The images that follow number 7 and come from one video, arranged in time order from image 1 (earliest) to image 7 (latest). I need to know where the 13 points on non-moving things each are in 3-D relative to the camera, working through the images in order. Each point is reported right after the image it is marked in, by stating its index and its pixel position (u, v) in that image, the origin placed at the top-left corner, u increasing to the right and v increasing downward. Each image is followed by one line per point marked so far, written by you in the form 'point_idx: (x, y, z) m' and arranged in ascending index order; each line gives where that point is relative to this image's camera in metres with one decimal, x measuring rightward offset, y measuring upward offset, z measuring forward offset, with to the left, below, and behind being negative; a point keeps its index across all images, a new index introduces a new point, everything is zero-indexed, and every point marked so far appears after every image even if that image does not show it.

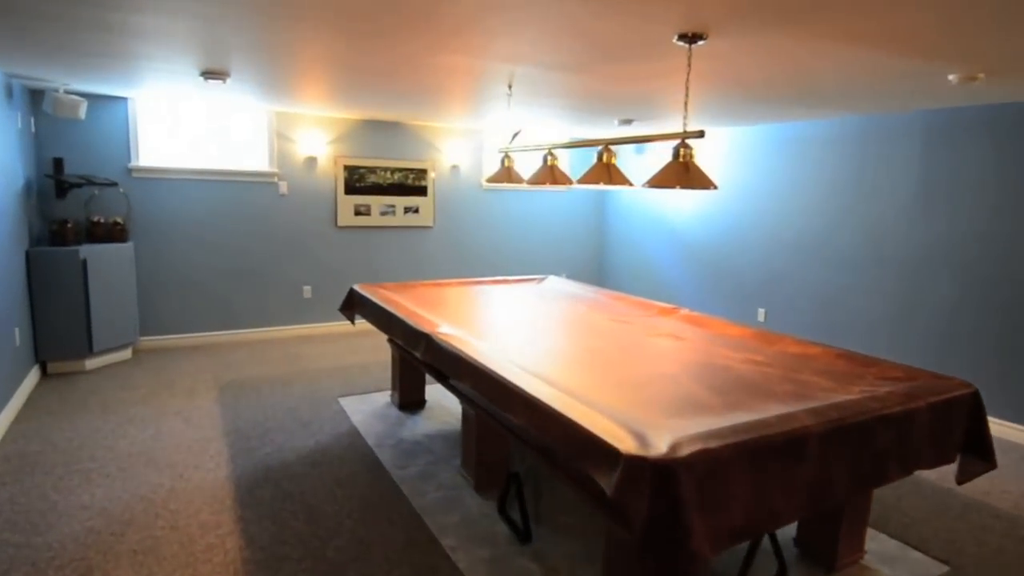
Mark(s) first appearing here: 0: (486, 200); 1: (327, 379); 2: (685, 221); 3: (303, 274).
0: (-0.3, +0.9, +6.3) m
1: (-1.3, -0.6, +4.4) m
2: (+1.6, +0.7, +6.2) m
3: (-1.9, +0.1, +5.5) m
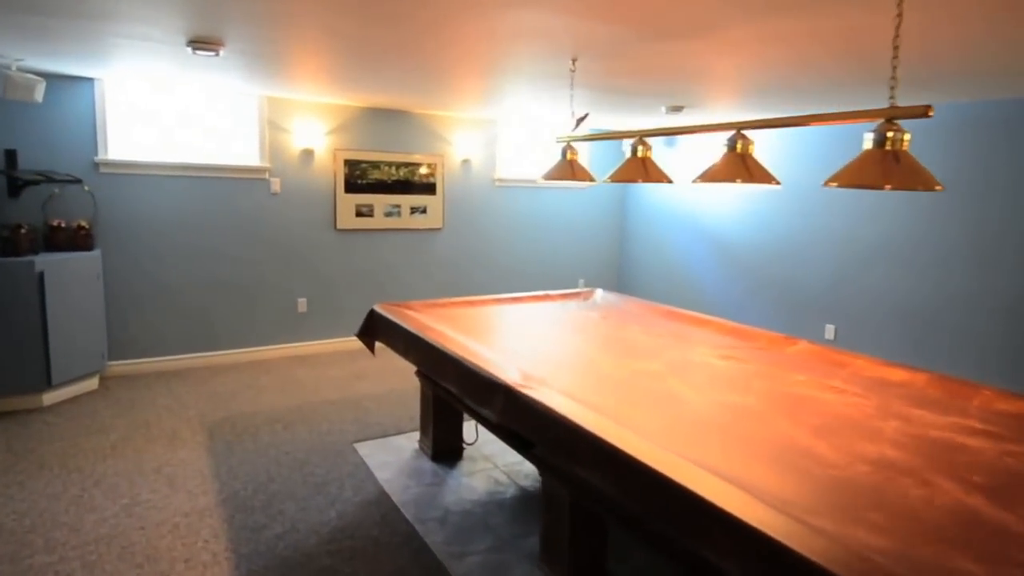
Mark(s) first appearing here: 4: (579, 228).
0: (-0.1, +0.8, +5.6) m
1: (-1.0, -0.7, +3.7) m
2: (+1.8, +0.6, +5.5) m
3: (-1.6, 0.0, +4.8) m
4: (+0.7, +0.6, +6.1) m
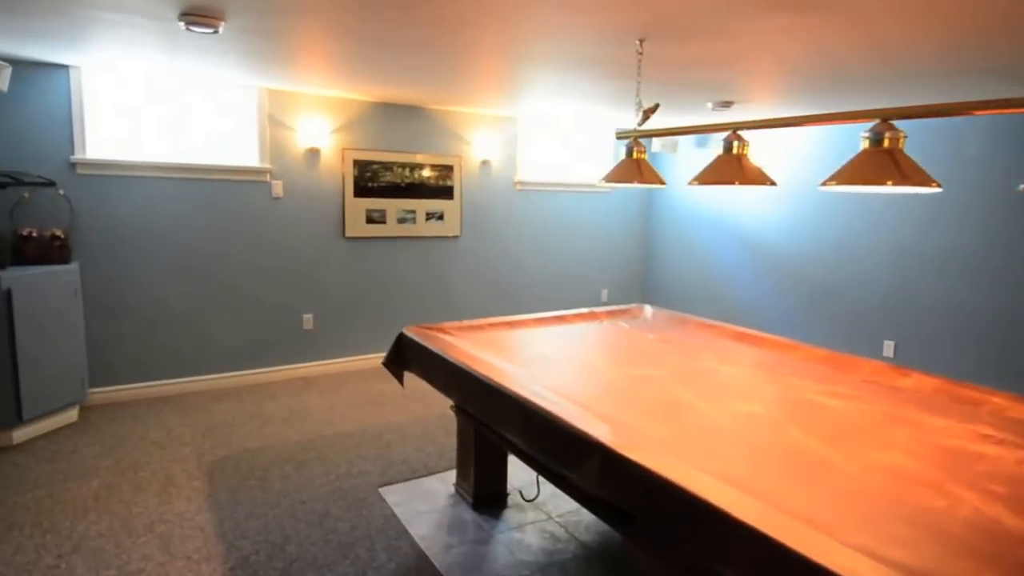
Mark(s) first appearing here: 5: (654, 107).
0: (+0.1, +0.7, +5.1) m
1: (-0.8, -0.8, +3.2) m
2: (+2.0, +0.5, +5.2) m
3: (-1.4, -0.1, +4.3) m
4: (+0.8, +0.5, +5.7) m
5: (+0.6, +0.7, +2.4) m
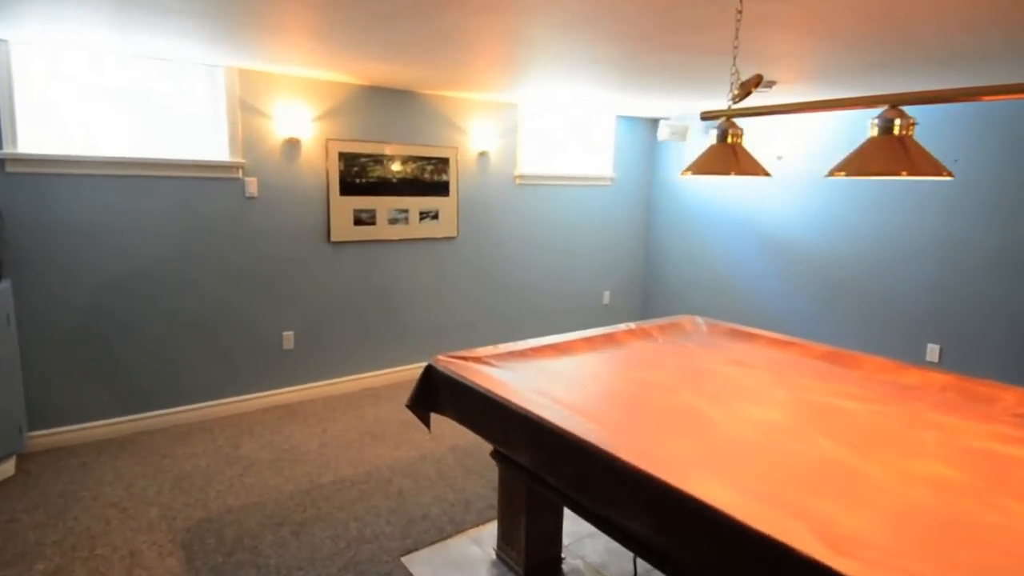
0: (+0.1, +0.7, +4.6) m
1: (-0.6, -0.9, +2.7) m
2: (+2.0, +0.6, +4.8) m
3: (-1.4, -0.1, +3.7) m
4: (+0.8, +0.5, +5.2) m
5: (+0.7, +0.6, +1.9) m
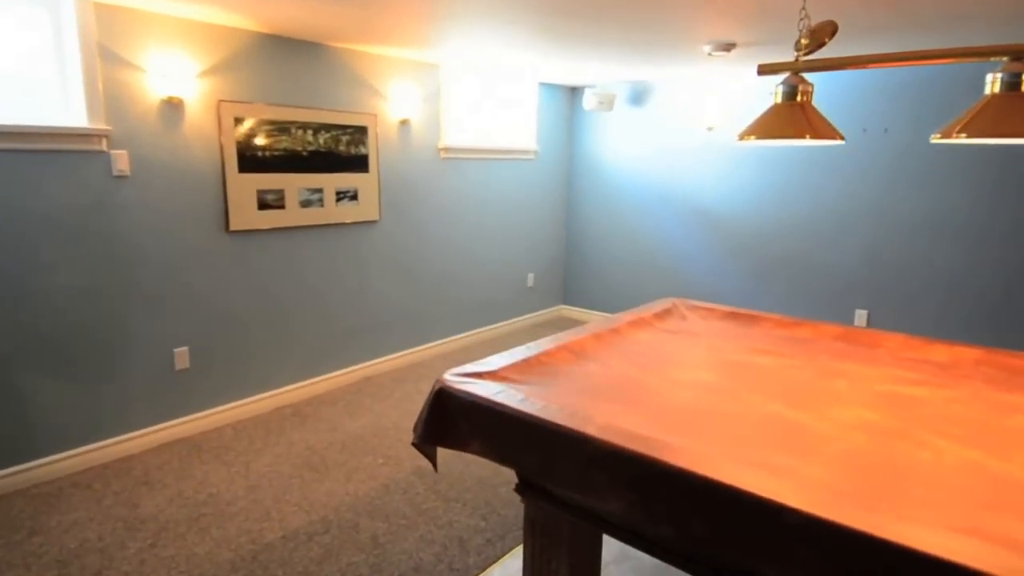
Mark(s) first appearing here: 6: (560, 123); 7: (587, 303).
0: (-0.4, +0.7, +4.1) m
1: (-0.6, -0.9, +2.1) m
2: (+1.4, +0.7, +4.7) m
3: (-1.6, -0.2, +2.9) m
4: (+0.1, +0.6, +4.8) m
5: (+0.8, +0.7, +1.6) m
6: (+0.4, +1.3, +4.9) m
7: (+0.6, -0.1, +5.1) m
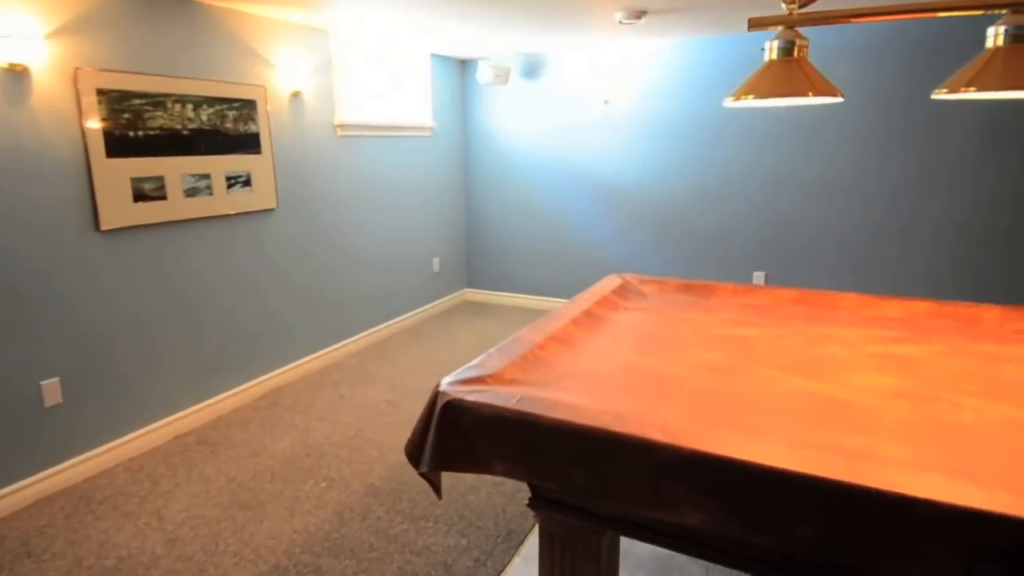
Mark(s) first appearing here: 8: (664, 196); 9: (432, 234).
0: (-1.0, +0.8, +3.7) m
1: (-0.6, -0.9, +1.8) m
2: (+0.6, +0.9, +4.7) m
3: (-1.8, -0.2, +2.3) m
4: (-0.6, +0.7, +4.5) m
5: (+0.8, +0.8, +1.6) m
6: (-0.4, +1.4, +4.6) m
7: (-0.1, 0.0, +5.0) m
8: (+1.0, +0.7, +4.5) m
9: (-0.6, +0.4, +4.6) m
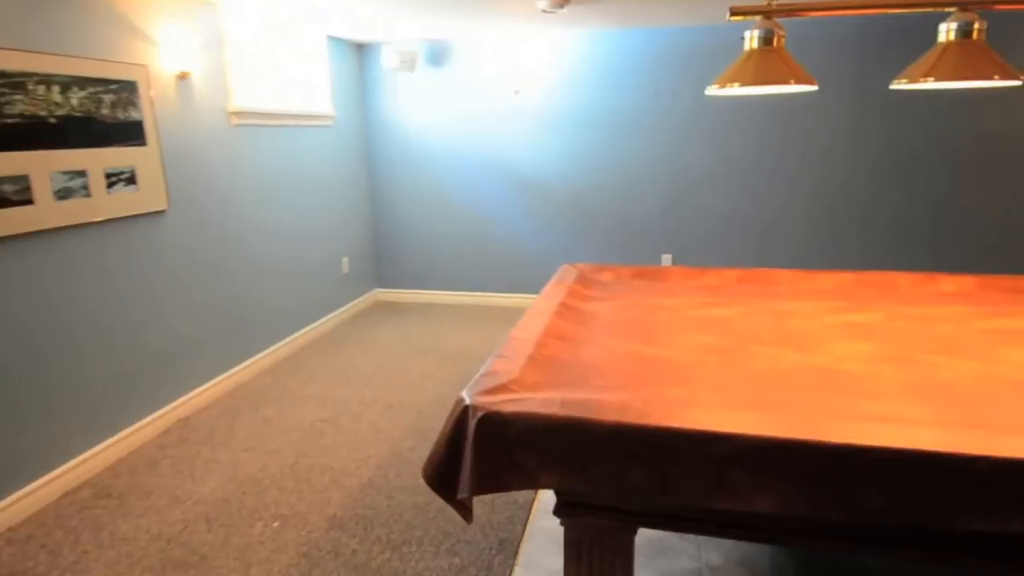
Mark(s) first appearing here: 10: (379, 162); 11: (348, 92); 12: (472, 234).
0: (-1.4, +0.7, +3.3) m
1: (-0.5, -0.9, +1.5) m
2: (-0.1, +1.0, +4.6) m
3: (-1.9, -0.3, +1.8) m
4: (-1.3, +0.7, +4.2) m
5: (+0.8, +0.8, +1.6) m
6: (-1.1, +1.4, +4.3) m
7: (-0.9, 0.0, +4.7) m
8: (+0.4, +0.7, +4.5) m
9: (-1.3, +0.4, +4.3) m
10: (-1.1, +1.0, +4.7) m
11: (-1.1, +1.3, +4.2) m
12: (-0.4, +0.5, +4.8) m
